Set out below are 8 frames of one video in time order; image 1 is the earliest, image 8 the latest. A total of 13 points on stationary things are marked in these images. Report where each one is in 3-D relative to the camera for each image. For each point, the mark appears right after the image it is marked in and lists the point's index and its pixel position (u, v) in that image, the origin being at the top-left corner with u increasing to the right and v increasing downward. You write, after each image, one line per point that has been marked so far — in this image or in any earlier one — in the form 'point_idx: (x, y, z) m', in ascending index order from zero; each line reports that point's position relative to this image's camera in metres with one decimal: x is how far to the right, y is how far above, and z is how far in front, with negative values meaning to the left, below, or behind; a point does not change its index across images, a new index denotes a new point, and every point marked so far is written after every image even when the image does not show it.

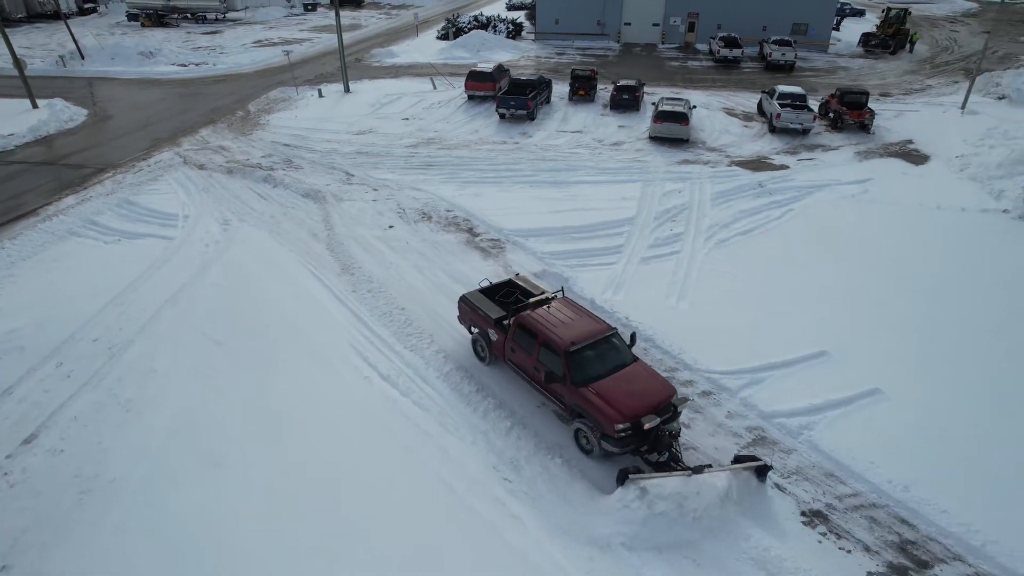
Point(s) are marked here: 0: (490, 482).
0: (-0.3, -2.5, +8.3) m
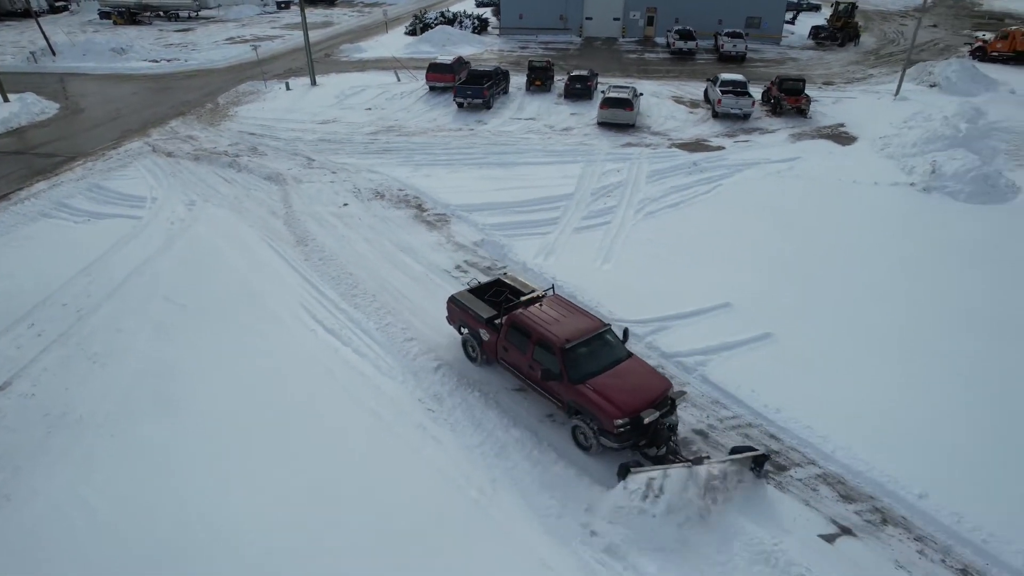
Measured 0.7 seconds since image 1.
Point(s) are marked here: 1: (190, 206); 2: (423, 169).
0: (-1.4, -1.8, +9.5) m
1: (-8.2, +2.1, +16.5) m
2: (-2.5, +3.4, +18.5) m
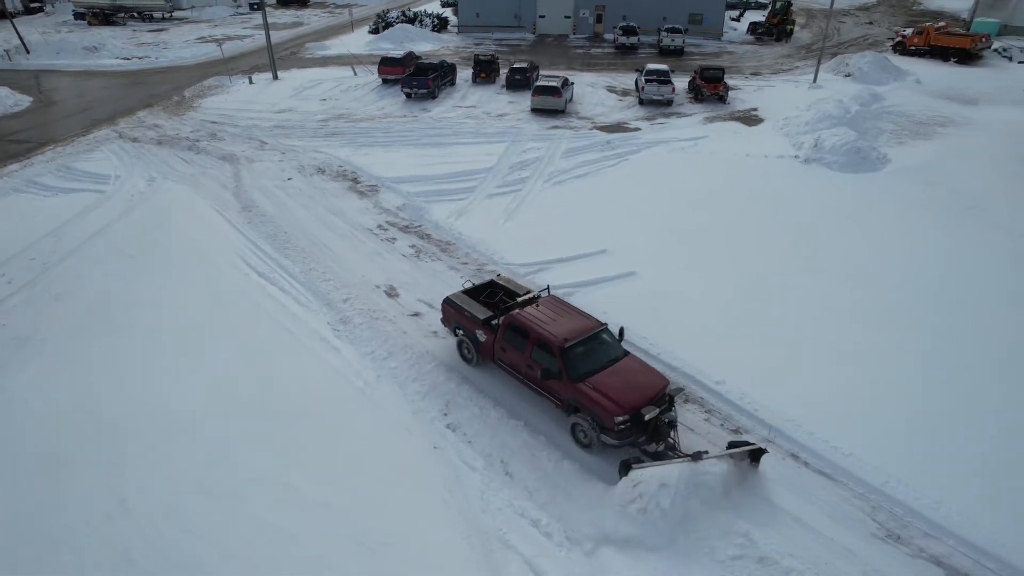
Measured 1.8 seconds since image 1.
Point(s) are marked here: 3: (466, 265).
0: (-3.3, -0.8, +11.4) m
1: (-10.3, +3.0, +18.4) m
2: (-4.7, +4.4, +20.5) m
3: (-1.0, +0.4, +13.4) m
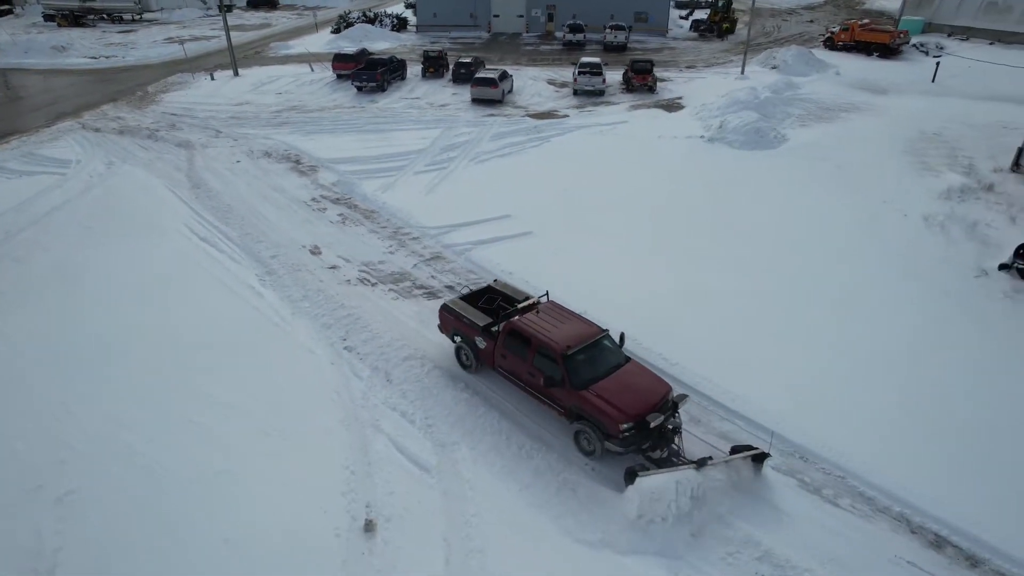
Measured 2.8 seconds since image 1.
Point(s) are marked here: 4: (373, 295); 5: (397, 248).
0: (-5.3, +0.1, +13.2) m
1: (-12.5, +3.8, +20.0) m
2: (-6.9, +5.2, +22.2) m
3: (-3.0, +1.4, +15.2) m
4: (-2.7, -0.2, +12.5) m
5: (-2.6, +0.9, +14.4) m
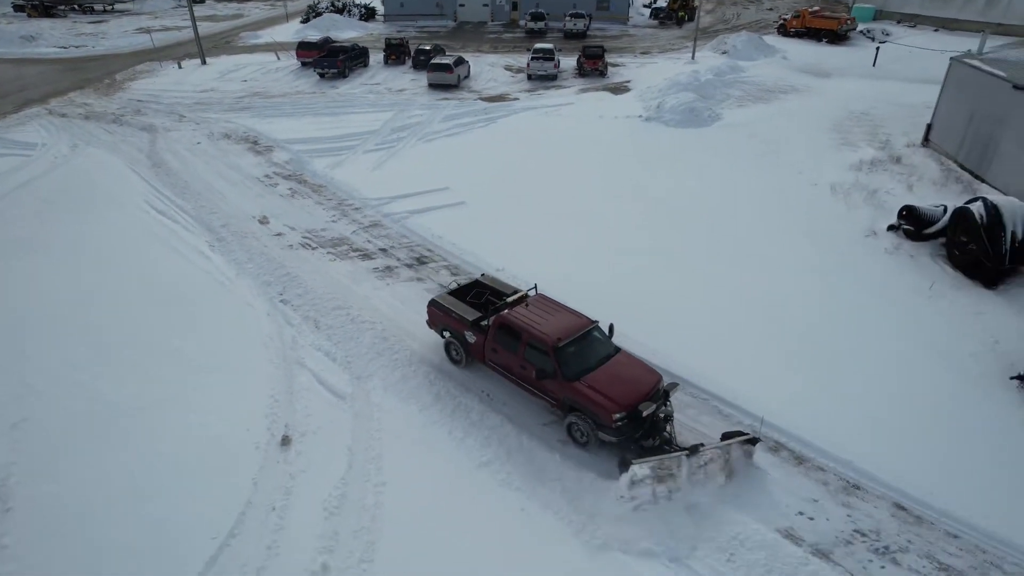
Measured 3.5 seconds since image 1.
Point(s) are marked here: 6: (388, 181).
0: (-6.9, +0.9, +14.3) m
1: (-14.2, +4.6, +20.9) m
2: (-8.7, +6.0, +23.2) m
3: (-4.6, +2.2, +16.3) m
4: (-4.3, +0.6, +13.6) m
5: (-4.2, +1.7, +15.5) m
6: (-3.4, +2.9, +17.5) m
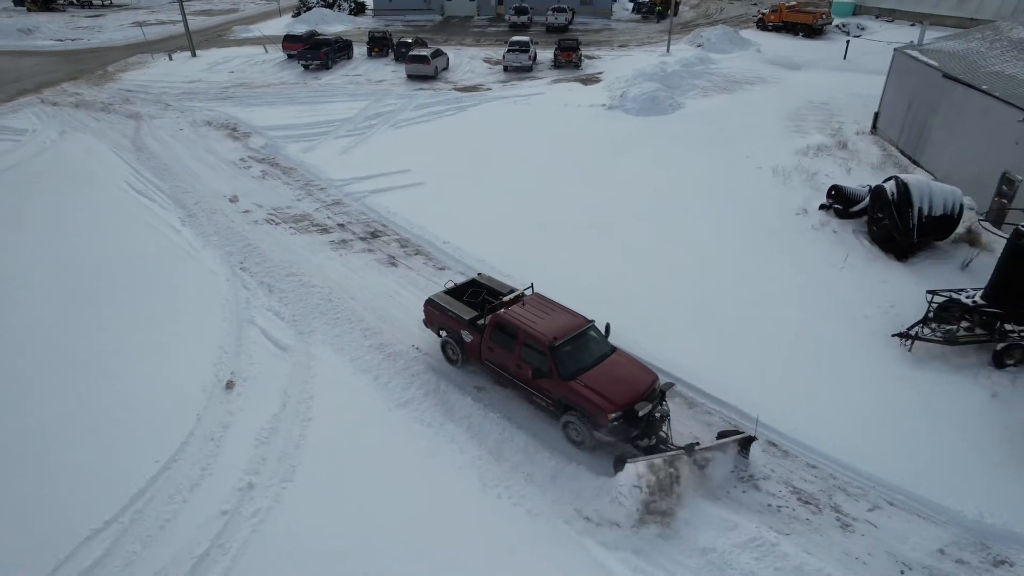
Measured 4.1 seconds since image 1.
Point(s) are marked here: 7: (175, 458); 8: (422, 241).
0: (-8.0, +1.6, +15.3) m
1: (-15.3, +5.3, +22.0) m
2: (-9.8, +6.7, +24.2) m
3: (-5.8, +2.8, +17.4) m
4: (-5.5, +1.2, +14.6) m
5: (-5.4, +2.4, +16.5) m
6: (-4.5, +3.5, +18.5) m
7: (-4.4, -2.2, +8.5) m
8: (-1.9, +1.0, +14.2) m
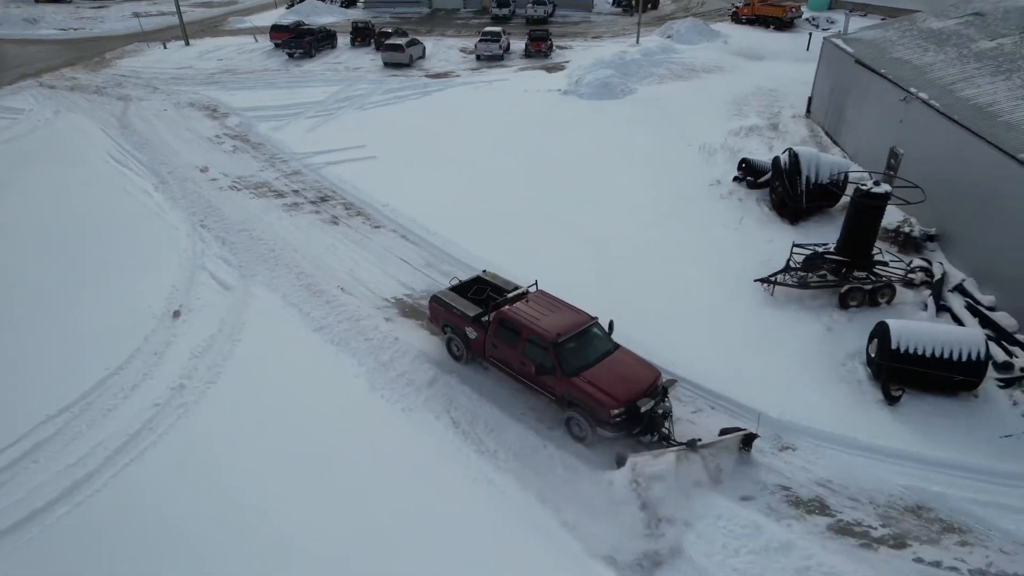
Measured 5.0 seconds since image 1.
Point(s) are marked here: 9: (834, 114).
0: (-9.6, +2.6, +17.0) m
1: (-16.8, +6.4, +23.8) m
2: (-11.2, +7.9, +26.0) m
3: (-7.3, +3.9, +19.1) m
4: (-7.1, +2.3, +16.3) m
5: (-6.9, +3.4, +18.2) m
6: (-6.0, +4.6, +20.2) m
7: (-6.2, -1.2, +10.2) m
8: (-3.5, +2.0, +15.9) m
9: (+9.9, +5.4, +19.8) m
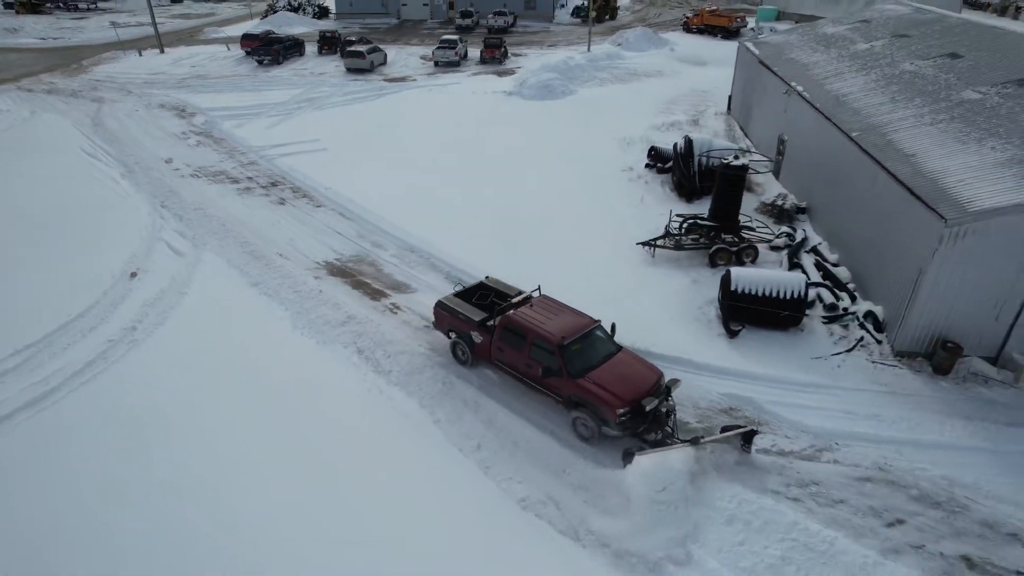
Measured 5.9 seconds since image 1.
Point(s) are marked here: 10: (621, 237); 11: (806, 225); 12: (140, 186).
0: (-11.5, +3.2, +18.7) m
1: (-18.8, +6.9, +25.4) m
2: (-13.3, +8.3, +27.7) m
3: (-9.2, +4.5, +20.8) m
4: (-8.9, +2.9, +18.0) m
5: (-8.8, +4.0, +20.0) m
6: (-8.0, +5.1, +22.0) m
7: (-7.9, -0.5, +11.9) m
8: (-5.4, +2.6, +17.6) m
9: (+7.9, +6.1, +21.9) m
10: (+2.5, +1.2, +15.2) m
11: (+6.8, +1.4, +14.9) m
12: (-10.2, +2.8, +17.9) m
